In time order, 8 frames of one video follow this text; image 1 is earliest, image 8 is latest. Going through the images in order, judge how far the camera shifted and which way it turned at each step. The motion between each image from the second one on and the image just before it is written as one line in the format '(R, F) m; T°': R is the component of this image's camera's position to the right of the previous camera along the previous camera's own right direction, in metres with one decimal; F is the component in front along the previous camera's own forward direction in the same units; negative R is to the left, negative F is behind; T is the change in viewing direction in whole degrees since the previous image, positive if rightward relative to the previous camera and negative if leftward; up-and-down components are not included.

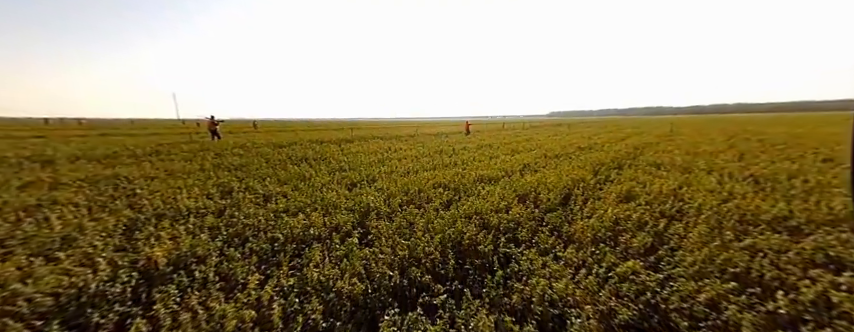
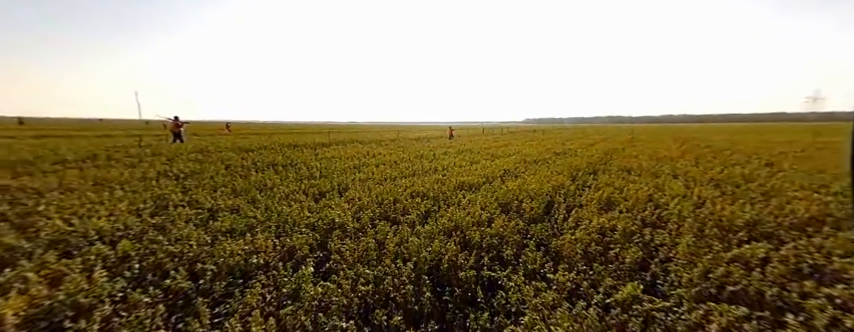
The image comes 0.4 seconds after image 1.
(+0.1, +0.7) m; +5°
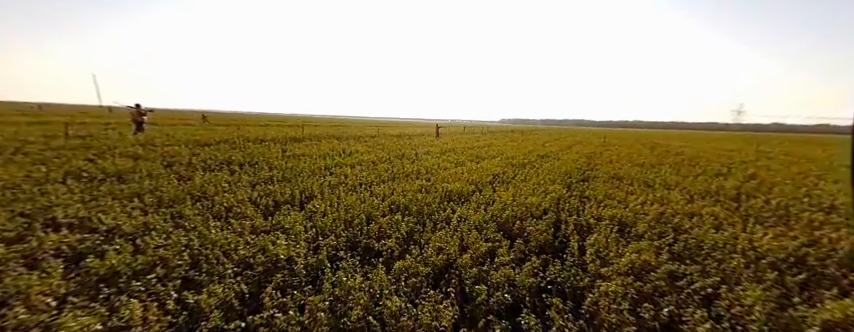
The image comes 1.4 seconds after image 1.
(-0.1, +1.7) m; +5°
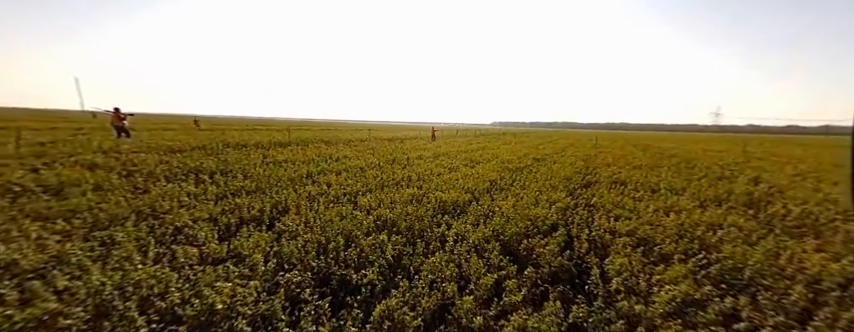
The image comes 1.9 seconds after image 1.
(+0.1, +1.1) m; +2°
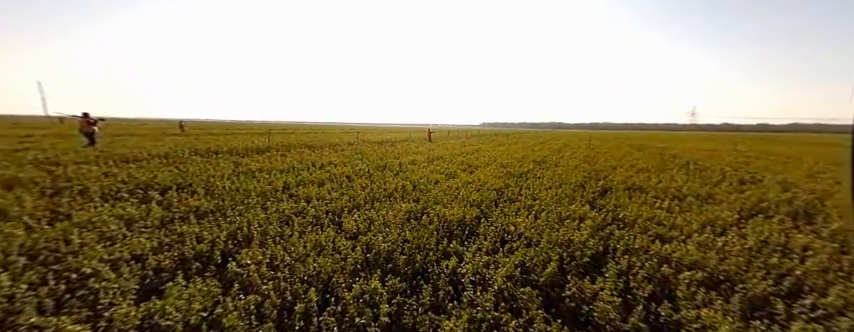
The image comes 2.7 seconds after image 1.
(-0.3, +1.7) m; +2°
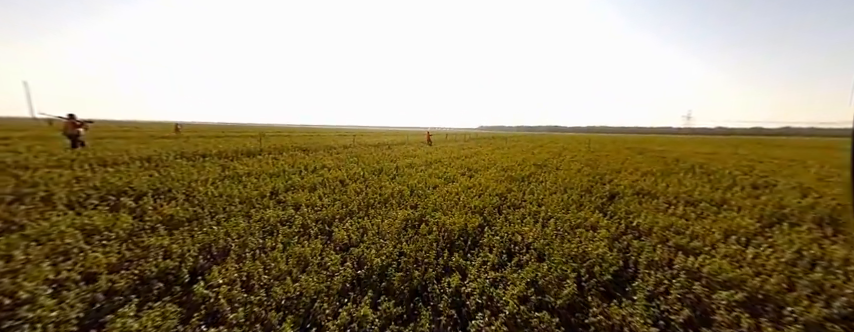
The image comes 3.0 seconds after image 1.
(0.0, +0.7) m; +1°
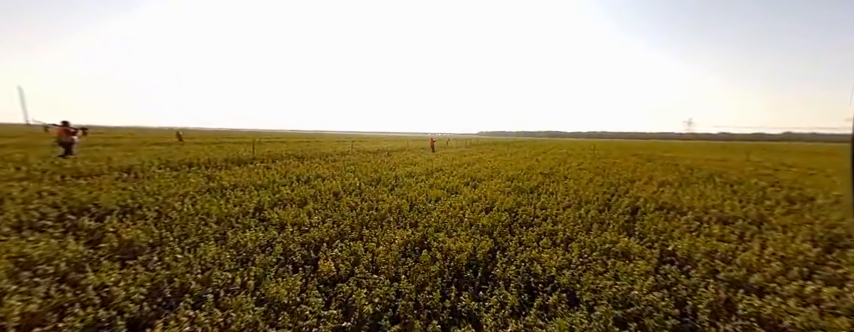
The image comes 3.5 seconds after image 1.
(-0.1, +1.1) m; 0°
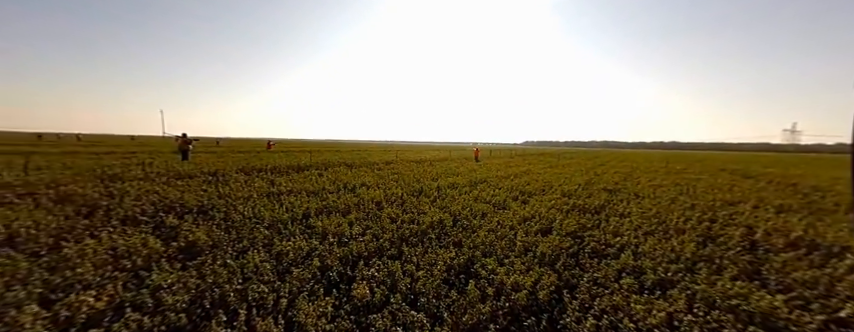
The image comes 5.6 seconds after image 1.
(0.0, +0.8) m; -11°
